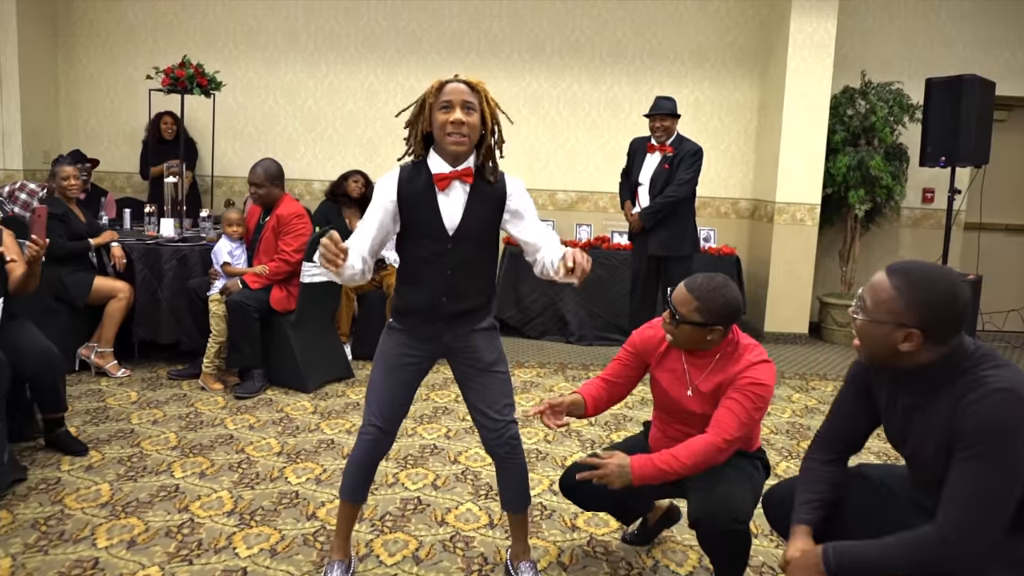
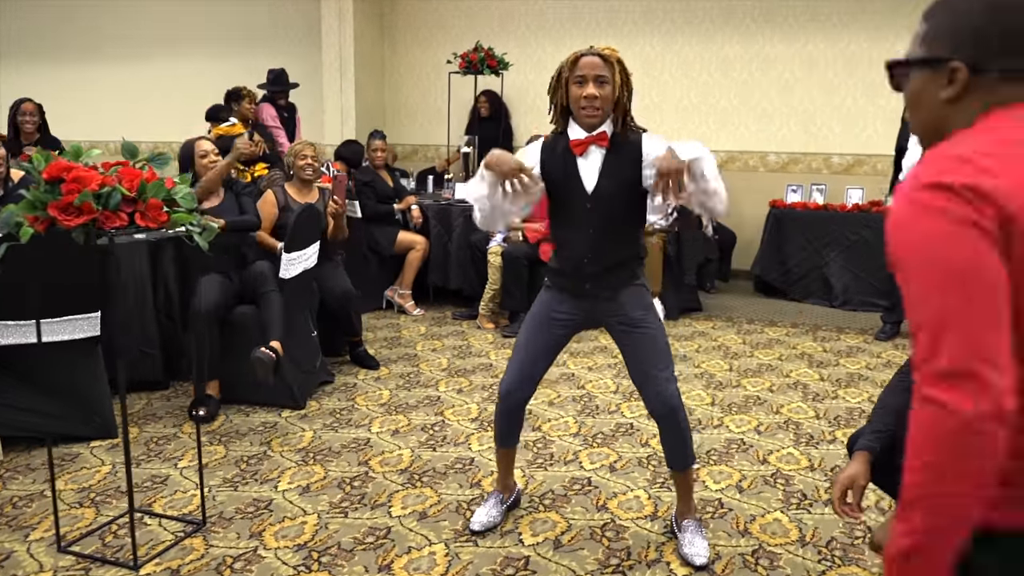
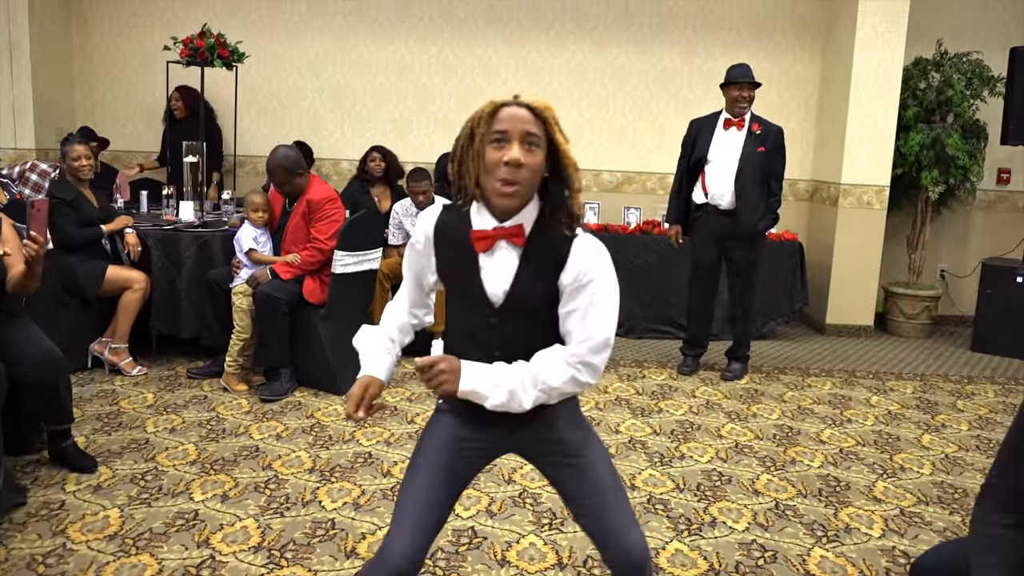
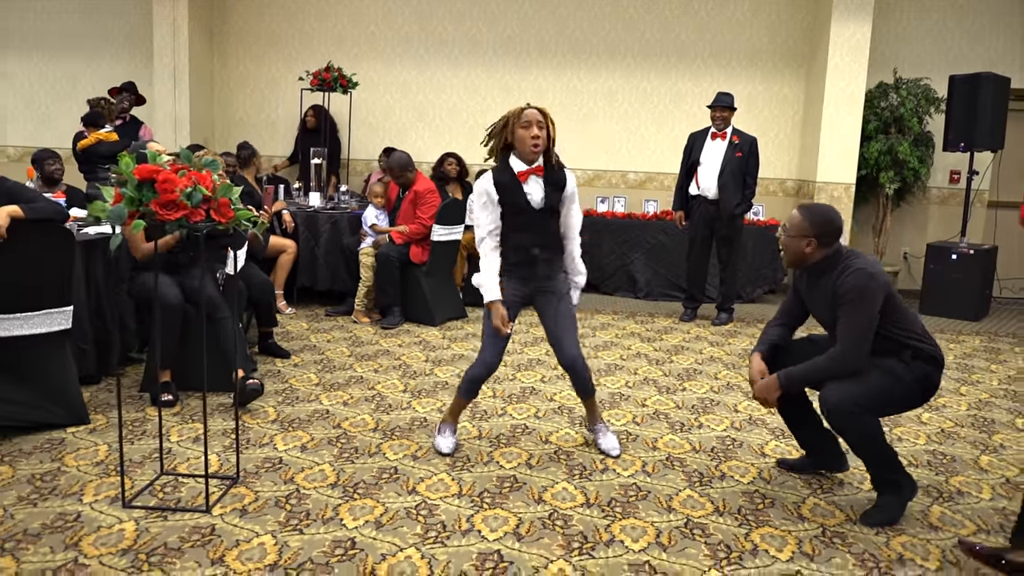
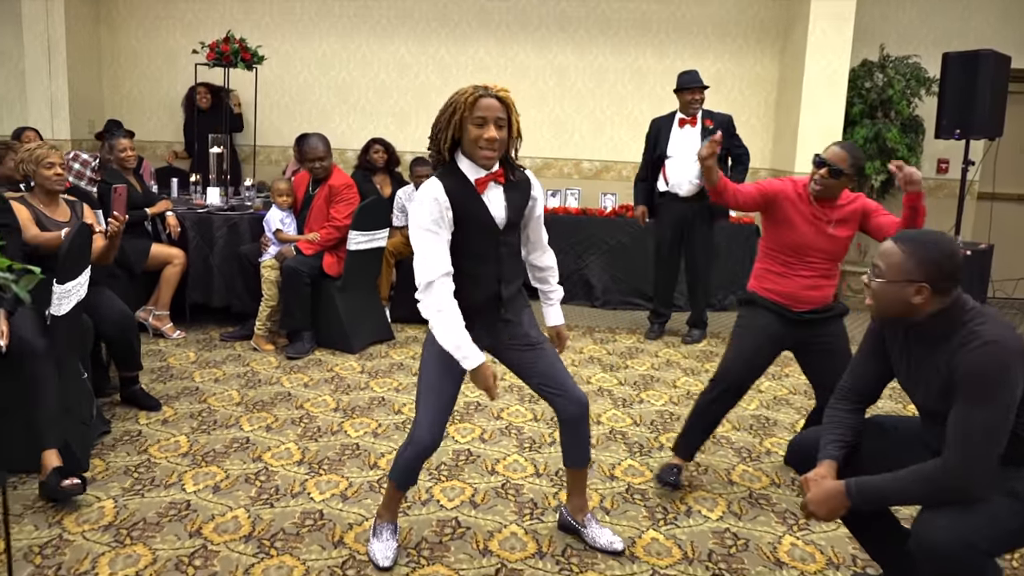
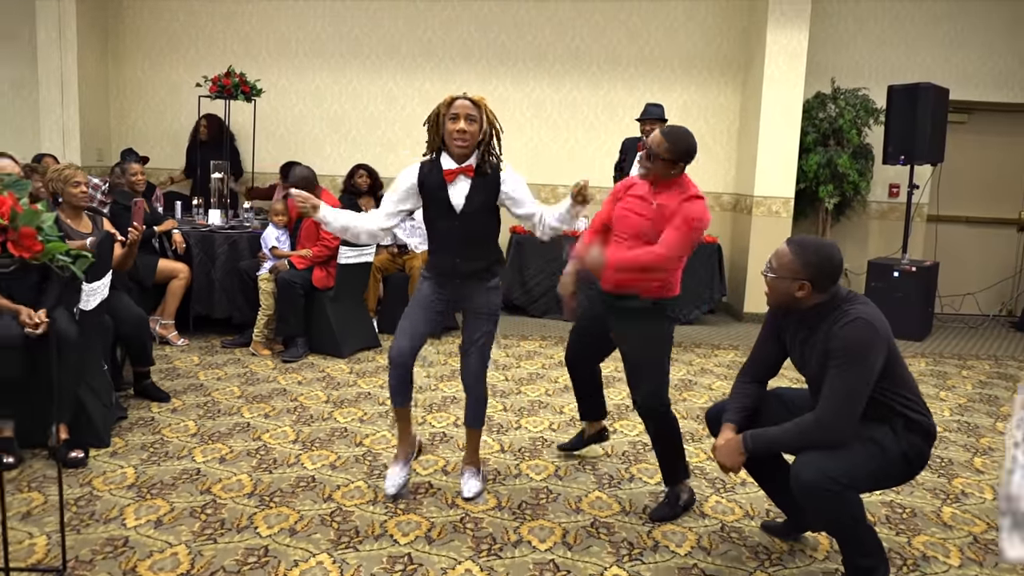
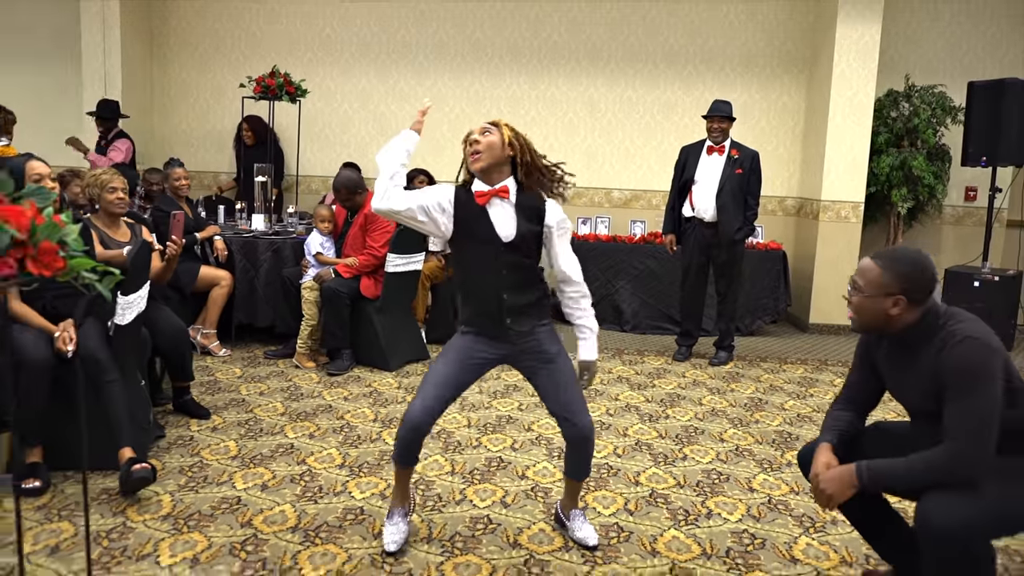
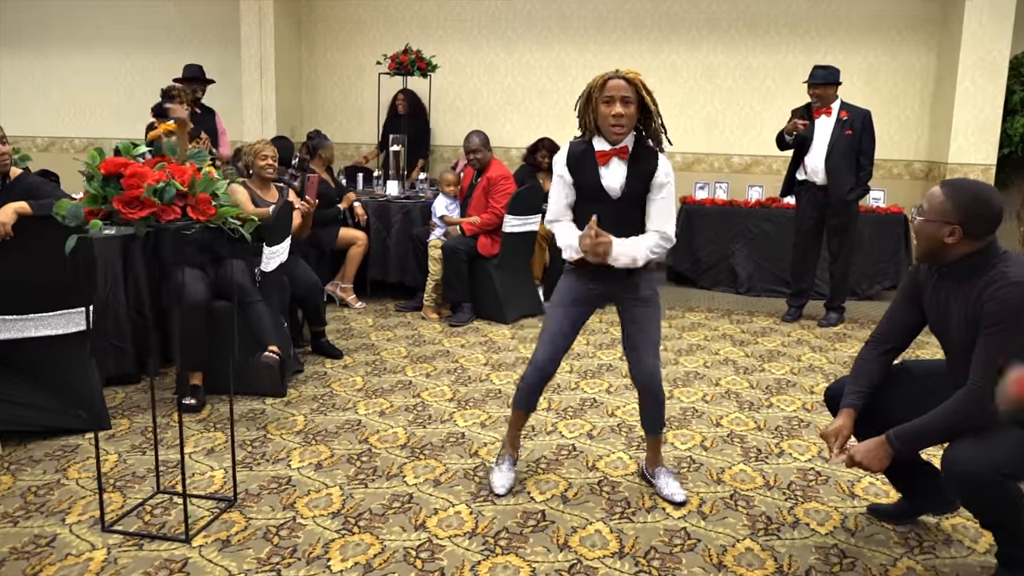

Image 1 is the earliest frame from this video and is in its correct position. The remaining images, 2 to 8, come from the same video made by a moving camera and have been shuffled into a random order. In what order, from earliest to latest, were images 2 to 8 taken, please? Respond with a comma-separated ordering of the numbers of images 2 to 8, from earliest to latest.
6, 5, 3, 7, 4, 8, 2
